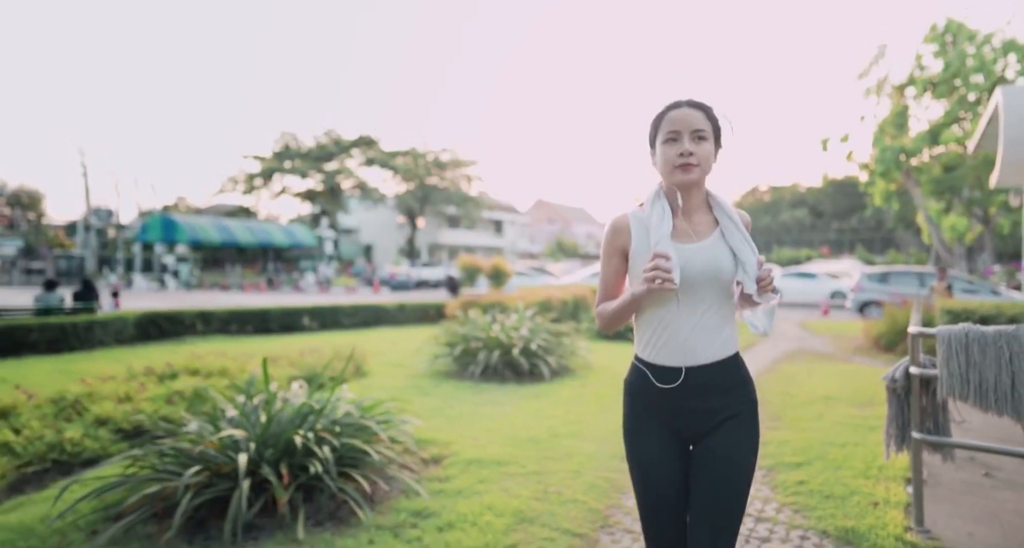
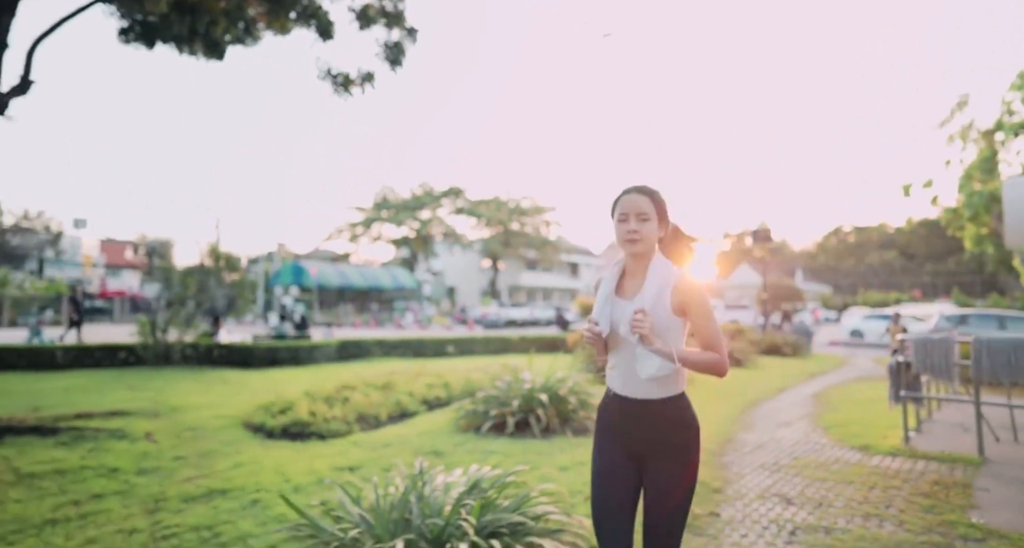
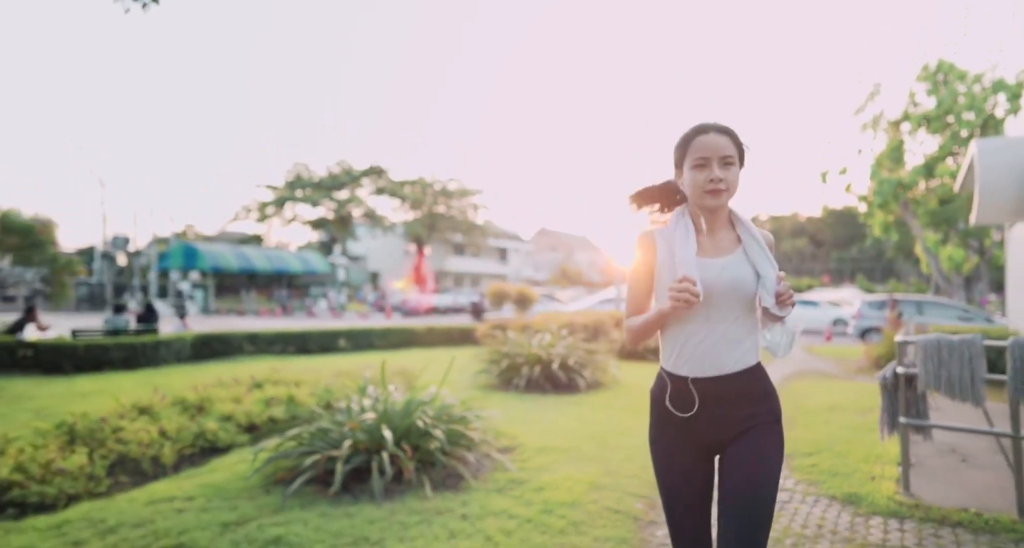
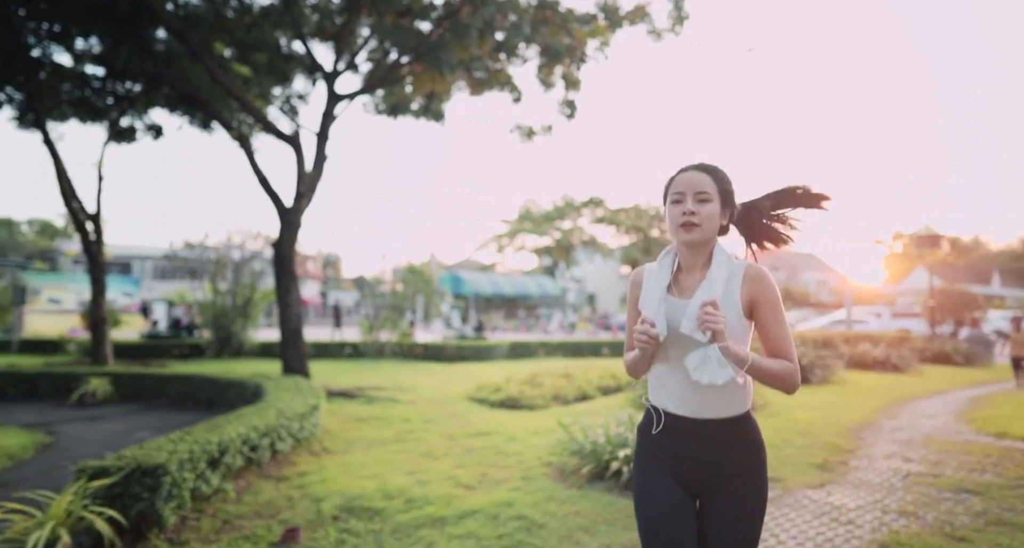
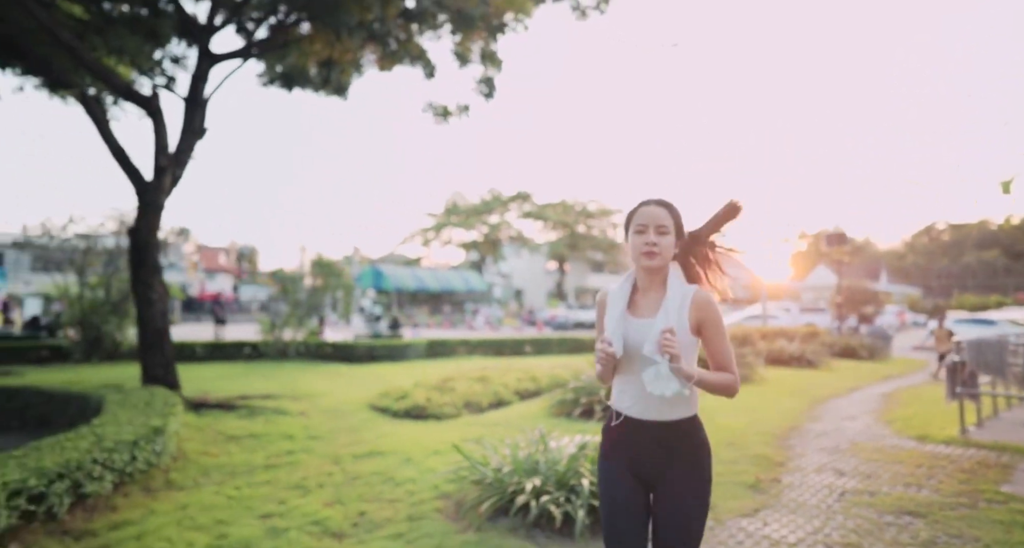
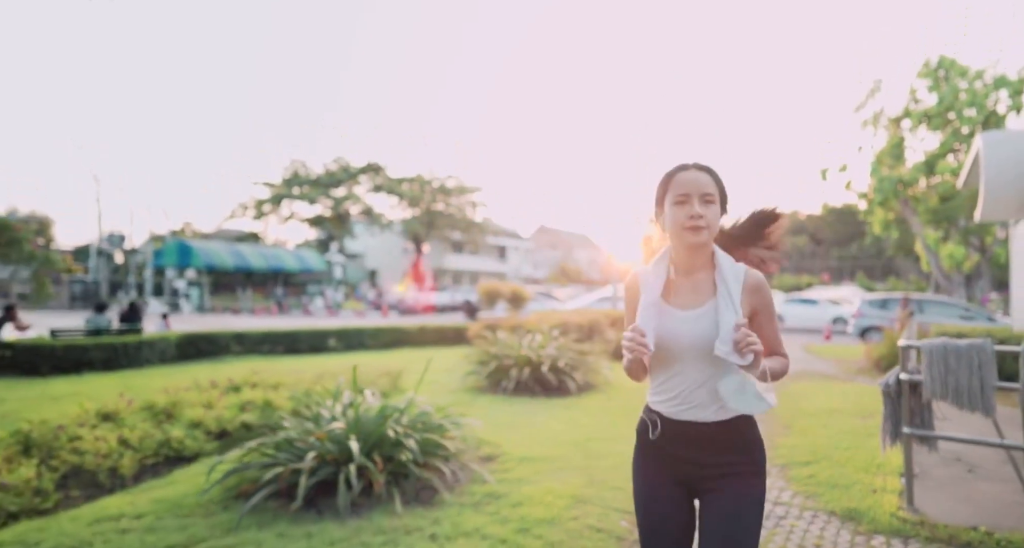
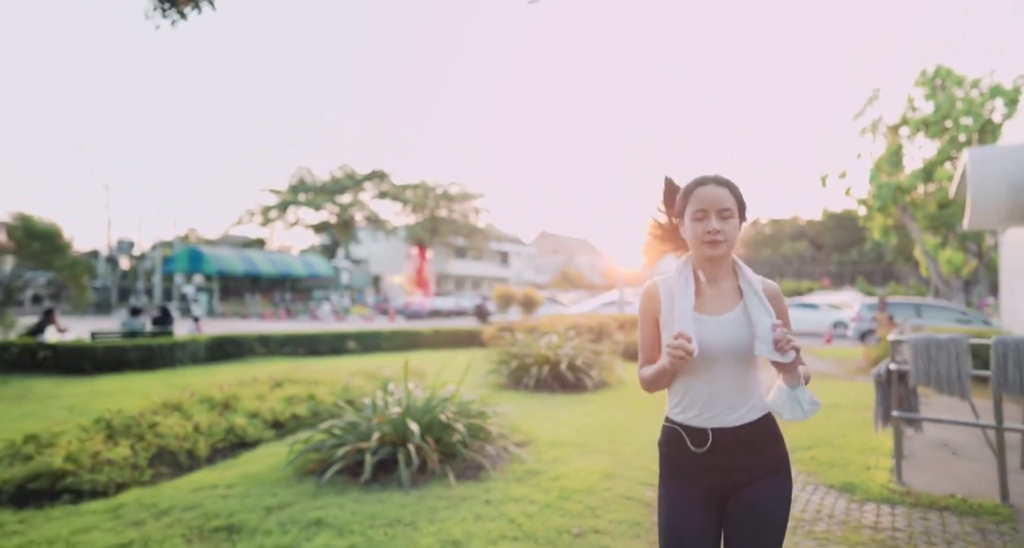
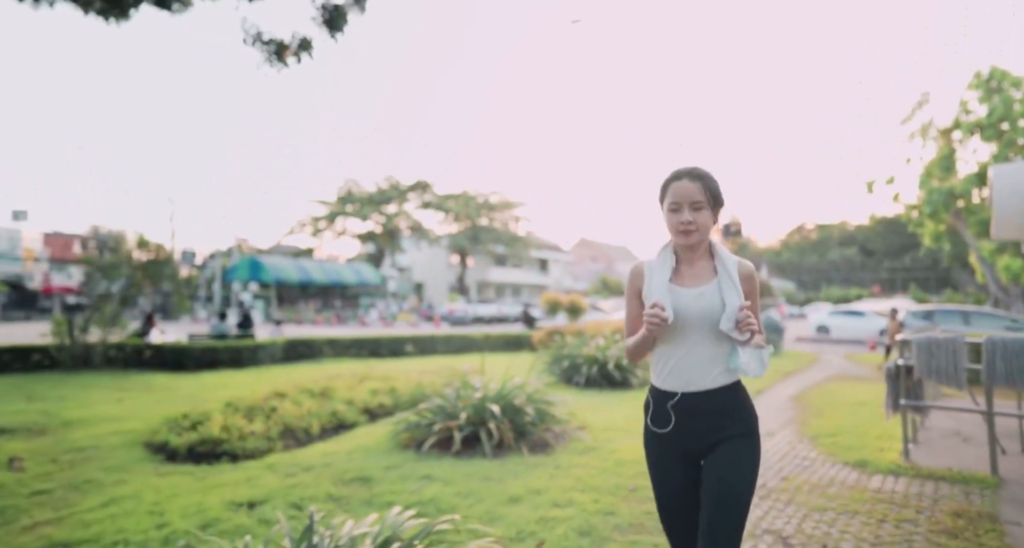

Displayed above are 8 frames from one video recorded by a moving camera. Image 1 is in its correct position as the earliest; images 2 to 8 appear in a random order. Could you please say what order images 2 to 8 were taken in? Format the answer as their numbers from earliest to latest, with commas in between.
6, 3, 7, 8, 2, 5, 4
